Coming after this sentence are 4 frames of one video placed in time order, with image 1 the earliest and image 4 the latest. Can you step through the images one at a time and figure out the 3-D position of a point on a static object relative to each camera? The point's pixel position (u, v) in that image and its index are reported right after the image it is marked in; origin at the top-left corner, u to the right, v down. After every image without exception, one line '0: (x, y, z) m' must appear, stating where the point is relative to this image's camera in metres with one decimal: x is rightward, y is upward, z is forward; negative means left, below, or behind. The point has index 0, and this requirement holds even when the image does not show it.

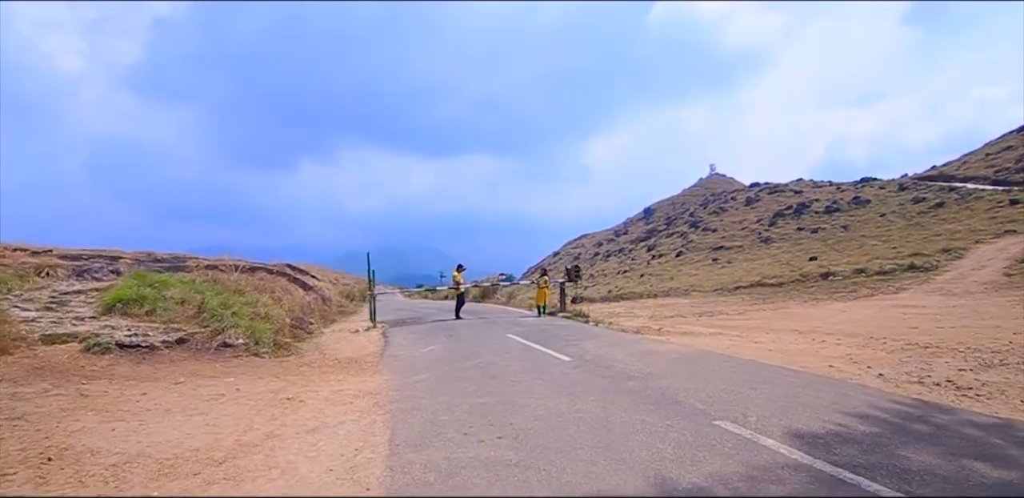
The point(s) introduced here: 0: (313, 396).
0: (-3.9, -2.9, +9.2) m
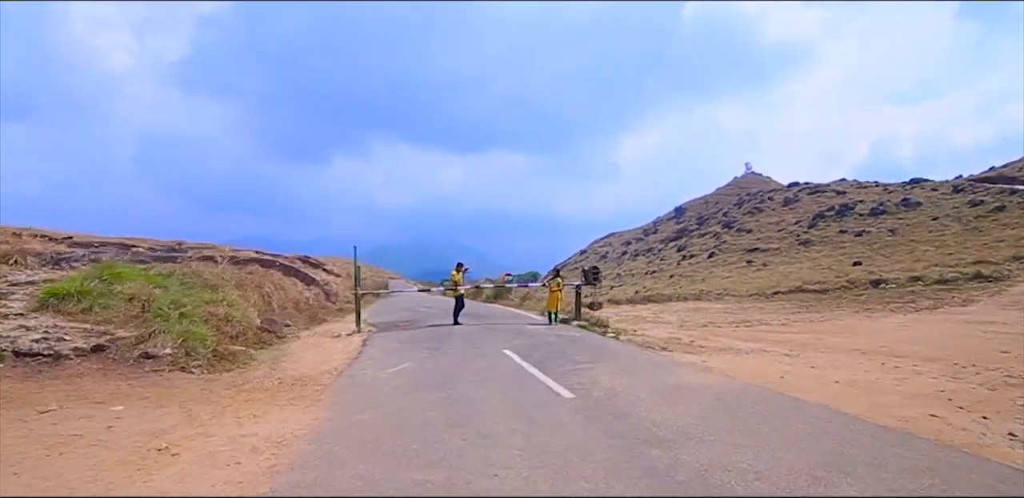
0: (-4.3, -2.7, +6.6) m
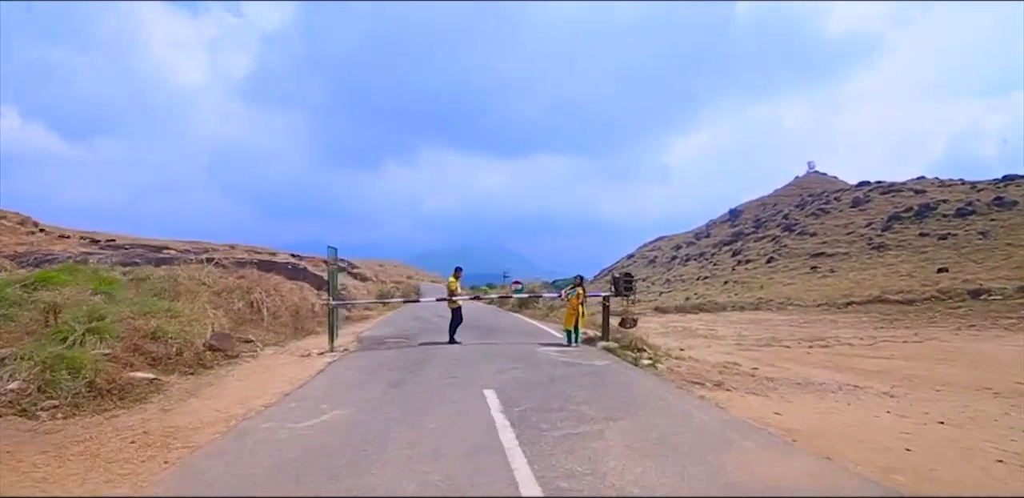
0: (-5.2, -2.6, +3.4) m
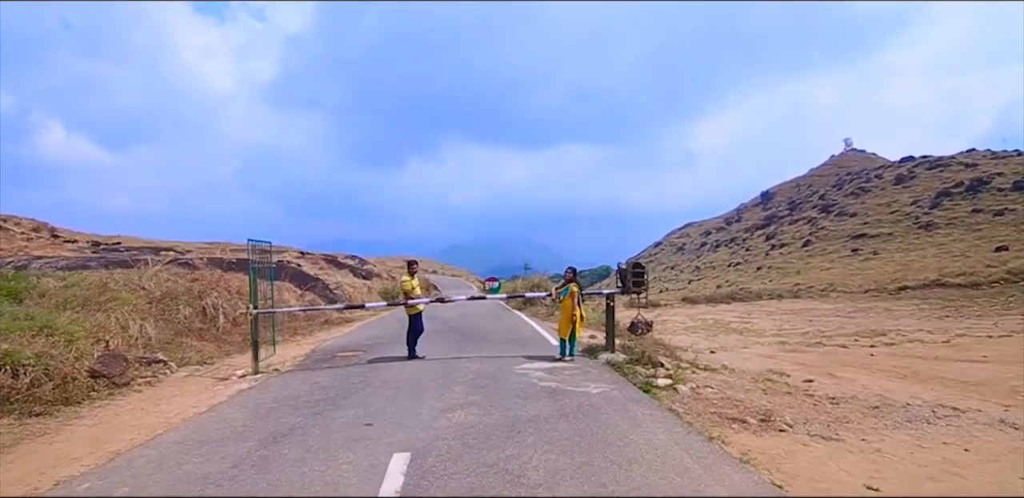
0: (-6.4, -2.7, +0.3) m
